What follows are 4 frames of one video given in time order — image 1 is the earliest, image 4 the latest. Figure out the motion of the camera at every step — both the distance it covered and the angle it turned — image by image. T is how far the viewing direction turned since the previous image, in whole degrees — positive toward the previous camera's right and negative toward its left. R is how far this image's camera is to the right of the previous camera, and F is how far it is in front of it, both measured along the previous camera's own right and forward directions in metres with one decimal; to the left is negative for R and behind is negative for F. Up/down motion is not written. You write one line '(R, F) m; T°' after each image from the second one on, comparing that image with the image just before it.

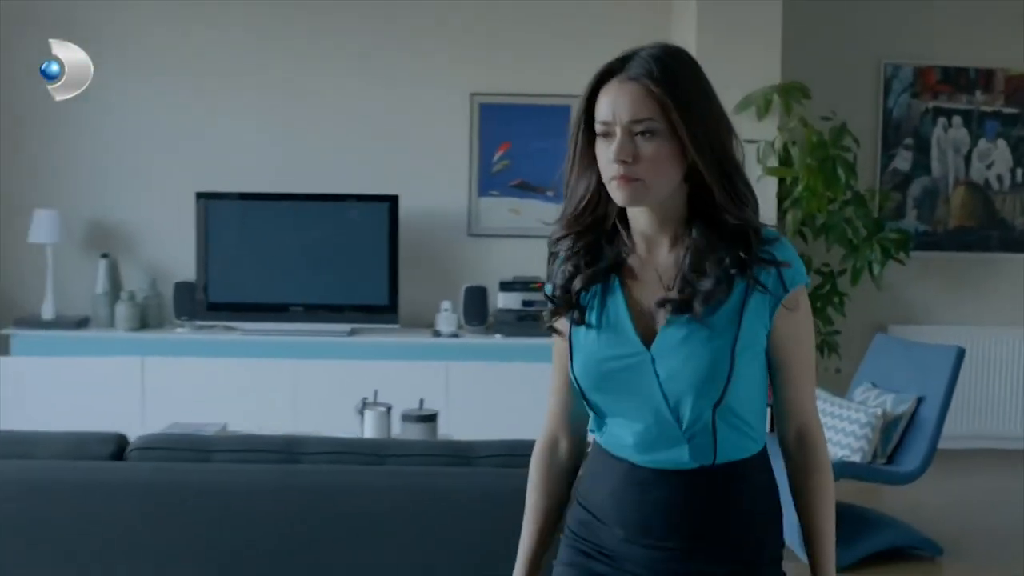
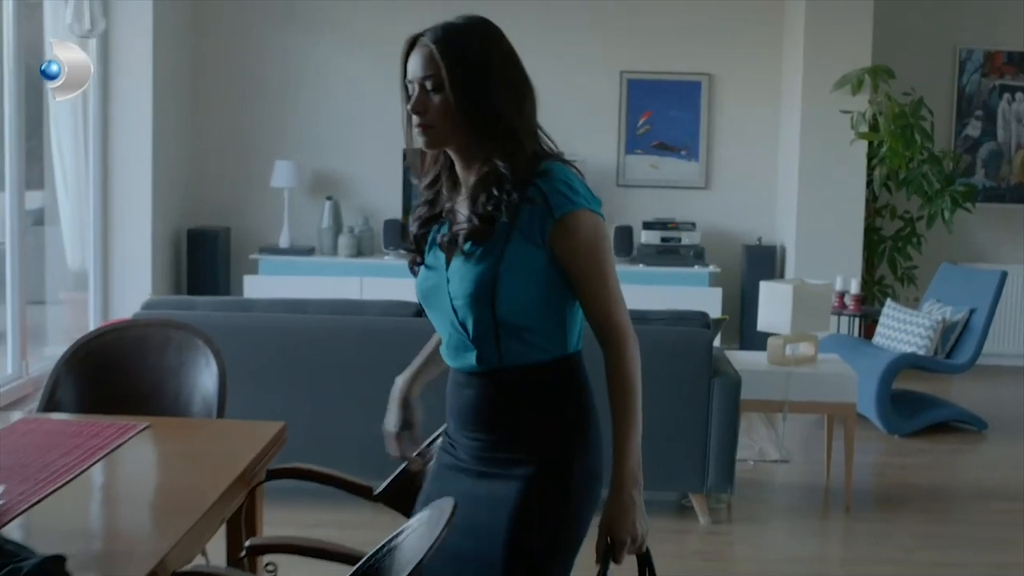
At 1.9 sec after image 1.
(-0.3, -1.3) m; -5°
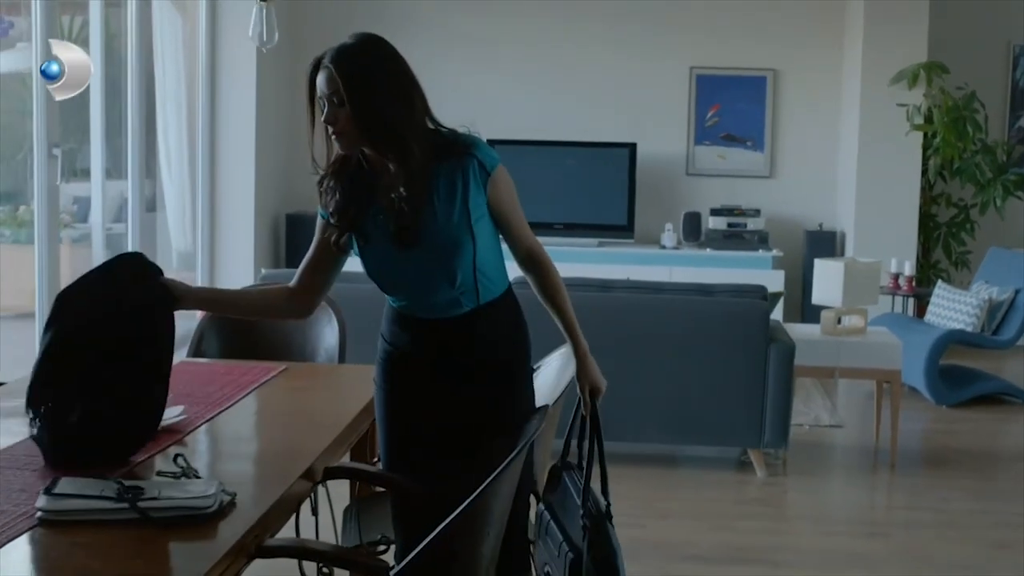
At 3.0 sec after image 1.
(0.0, -0.5) m; -4°
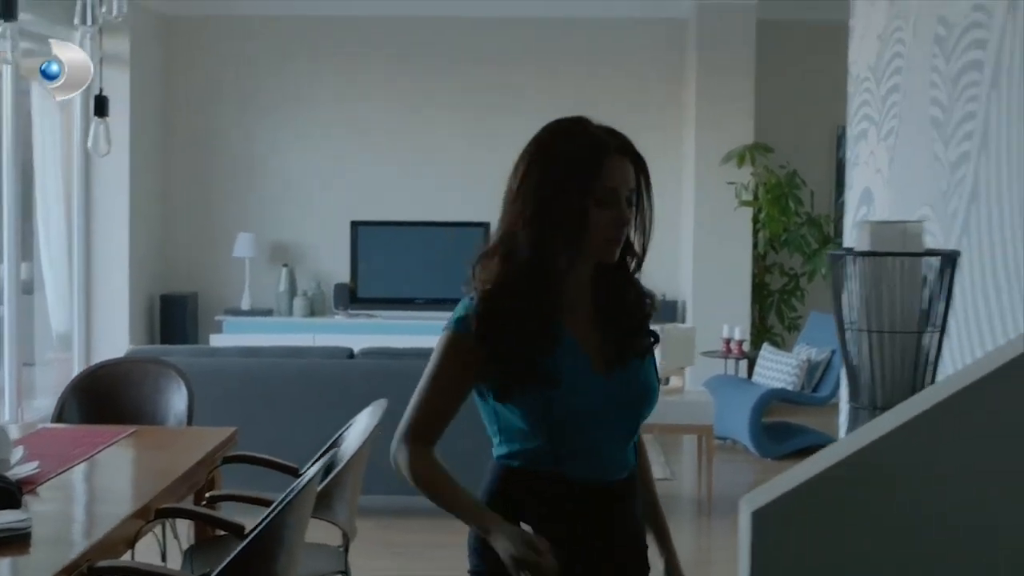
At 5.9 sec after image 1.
(+0.3, -0.3) m; +5°
